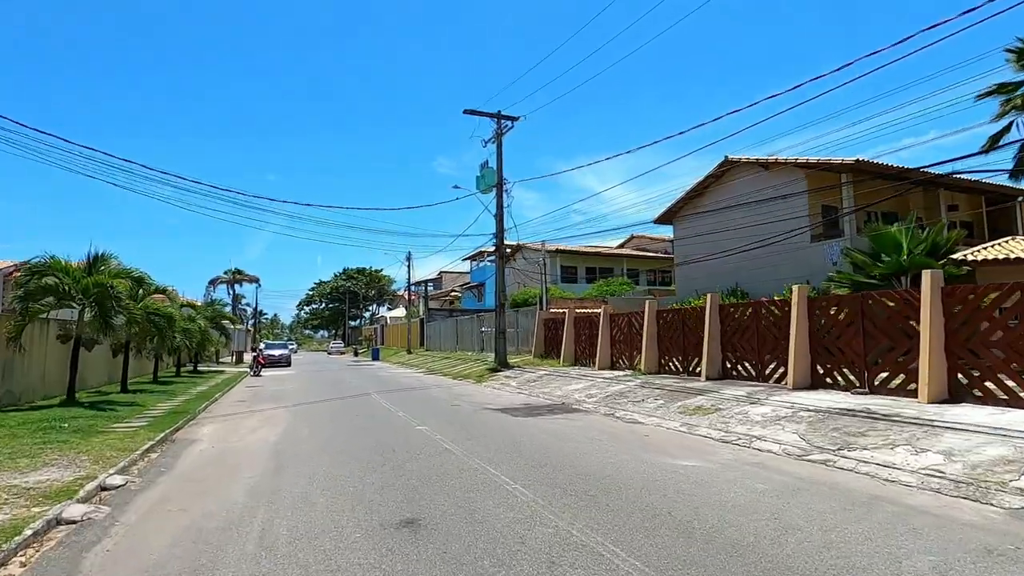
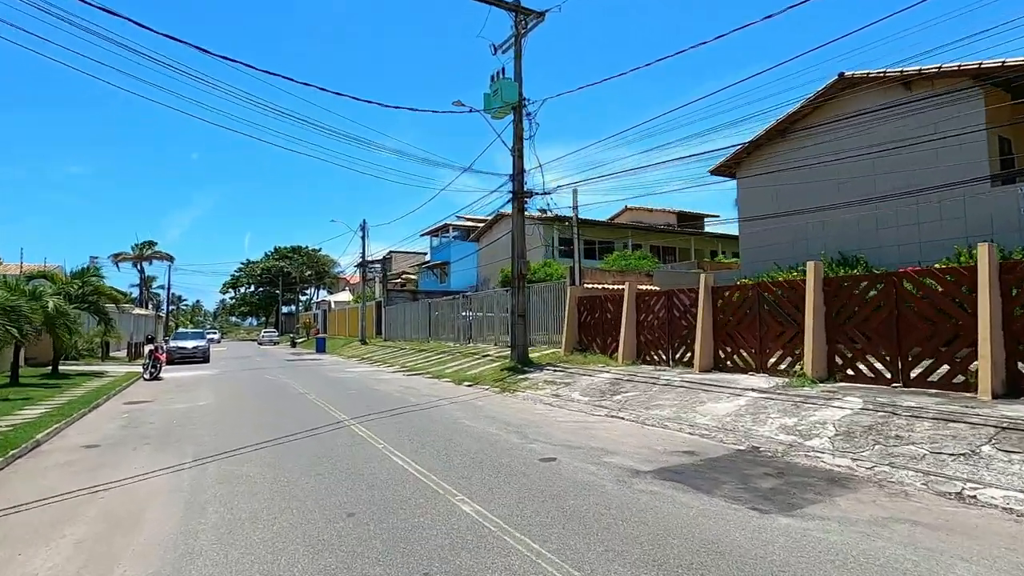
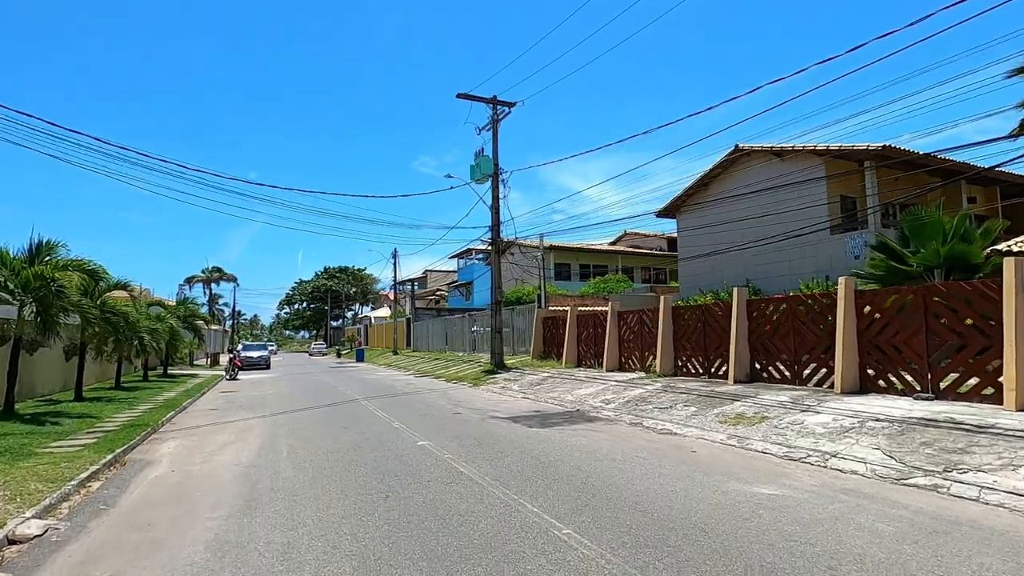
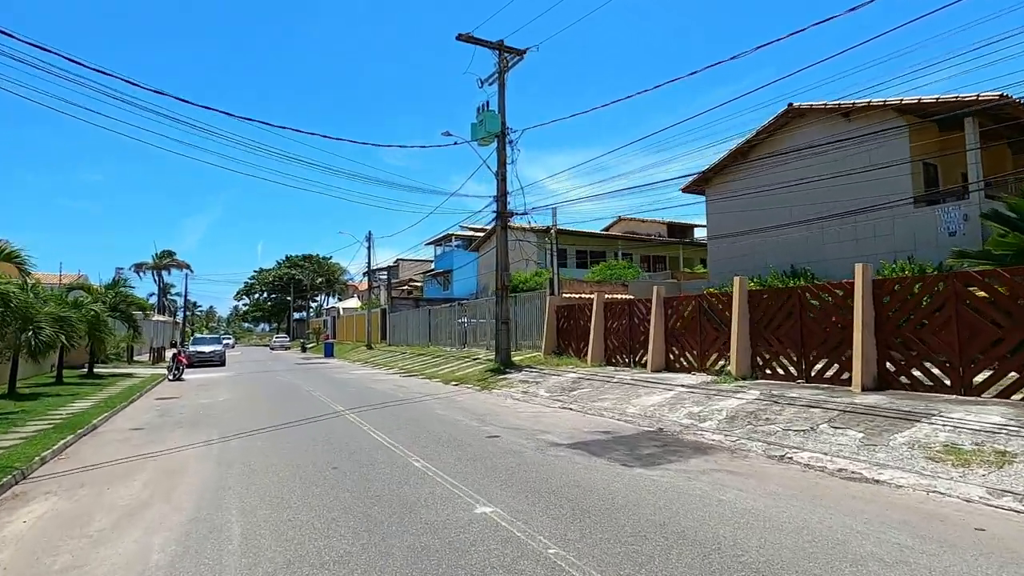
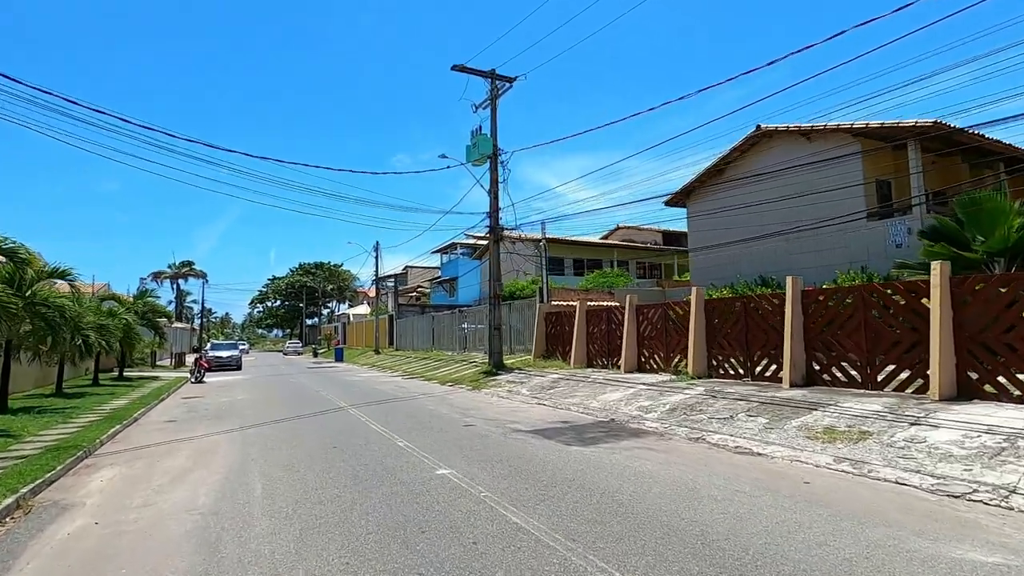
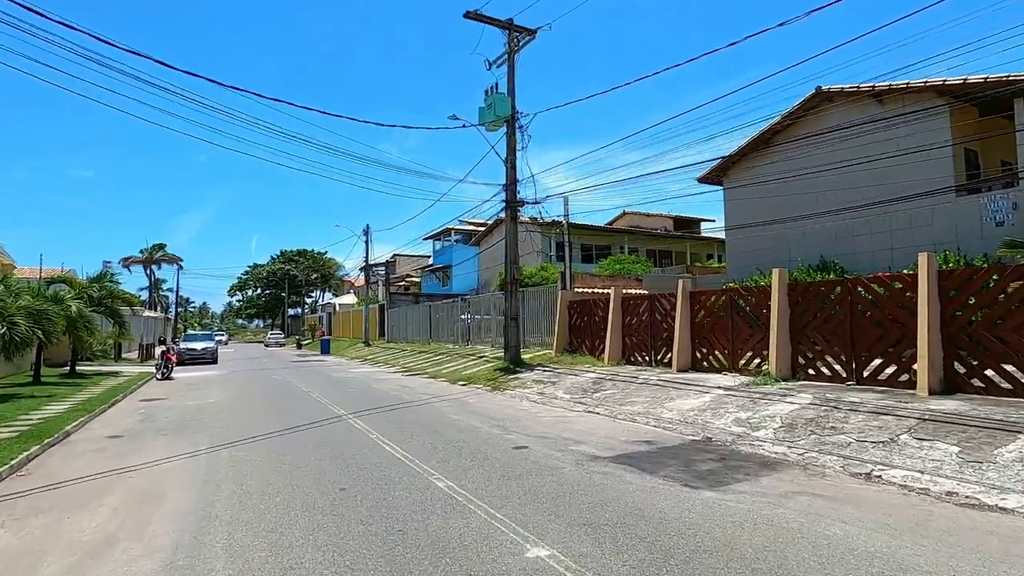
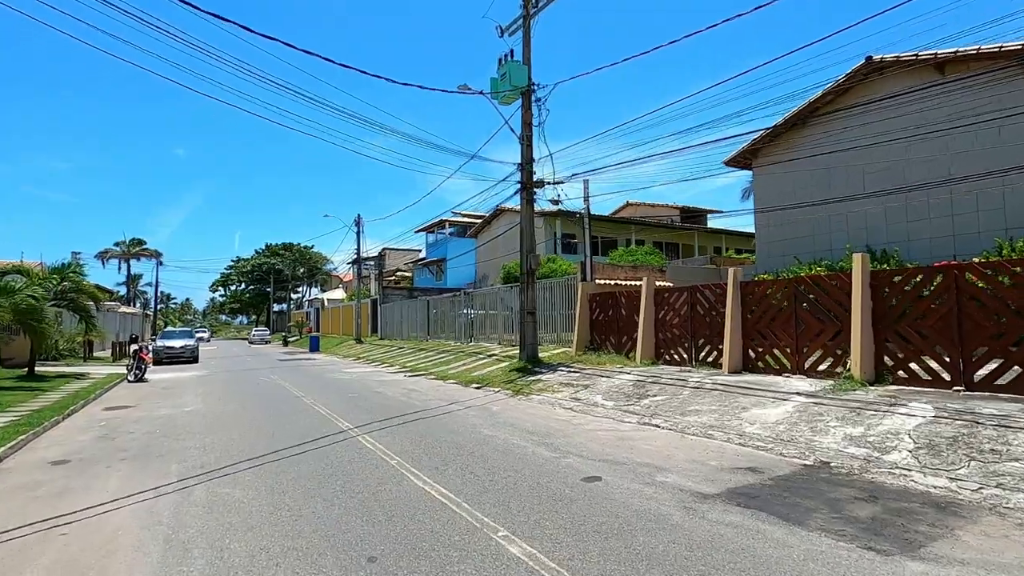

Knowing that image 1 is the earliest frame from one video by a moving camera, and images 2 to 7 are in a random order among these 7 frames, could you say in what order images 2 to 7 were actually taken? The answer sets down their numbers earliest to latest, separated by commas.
3, 5, 4, 6, 2, 7
